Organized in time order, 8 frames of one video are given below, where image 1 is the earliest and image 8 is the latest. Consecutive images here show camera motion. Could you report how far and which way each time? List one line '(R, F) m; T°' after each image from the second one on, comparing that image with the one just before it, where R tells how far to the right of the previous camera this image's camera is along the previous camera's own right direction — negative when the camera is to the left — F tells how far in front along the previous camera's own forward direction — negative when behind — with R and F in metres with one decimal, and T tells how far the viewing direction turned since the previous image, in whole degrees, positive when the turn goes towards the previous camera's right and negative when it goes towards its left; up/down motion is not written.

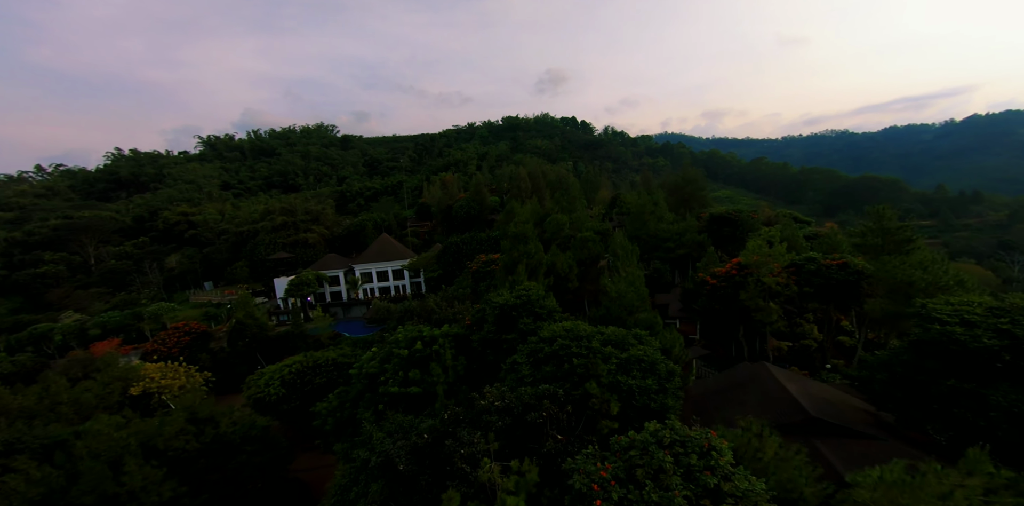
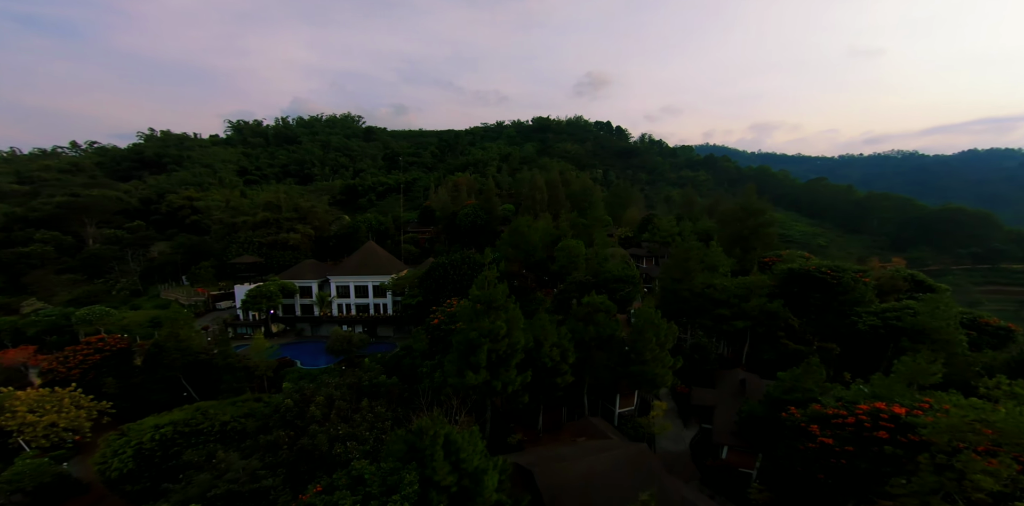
(+2.1, +8.2) m; -4°
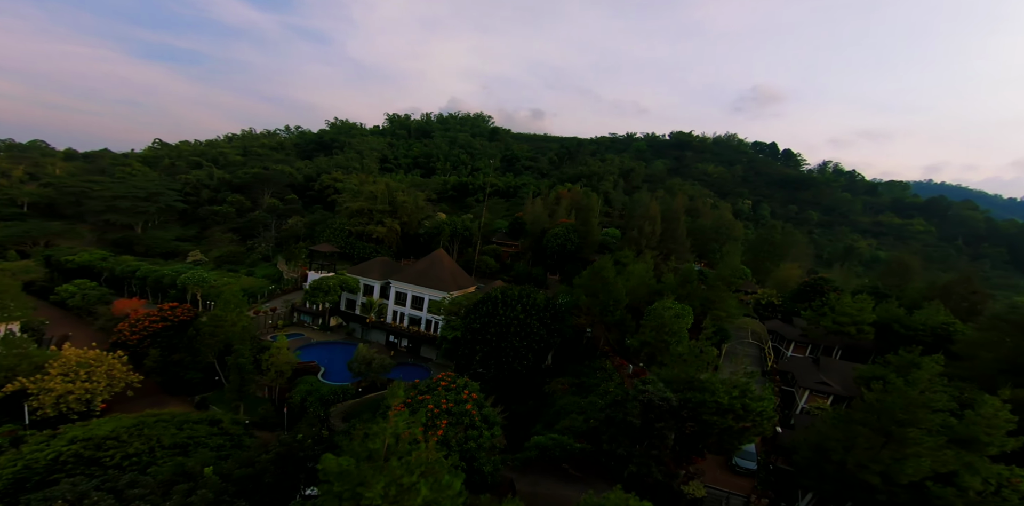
(+2.8, +7.9) m; -18°
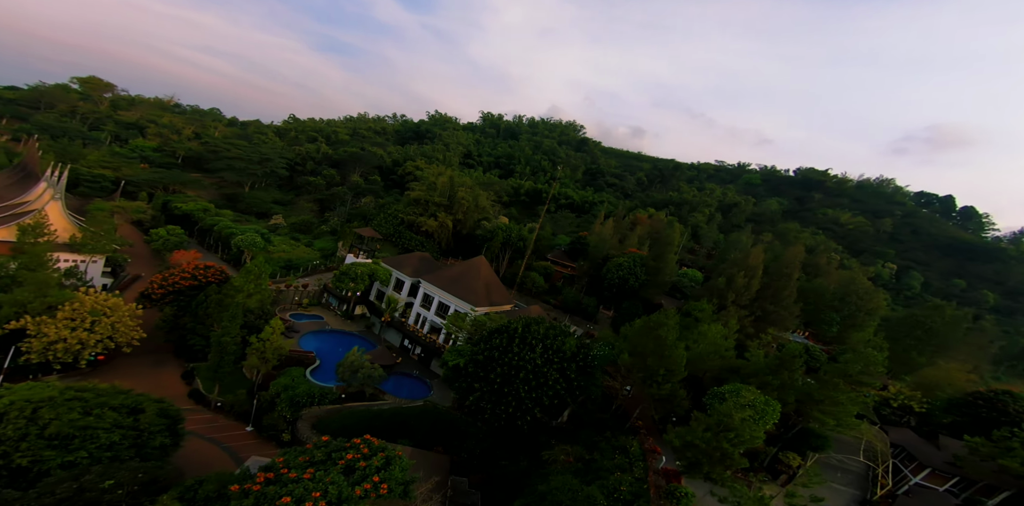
(+1.7, +4.9) m; -10°
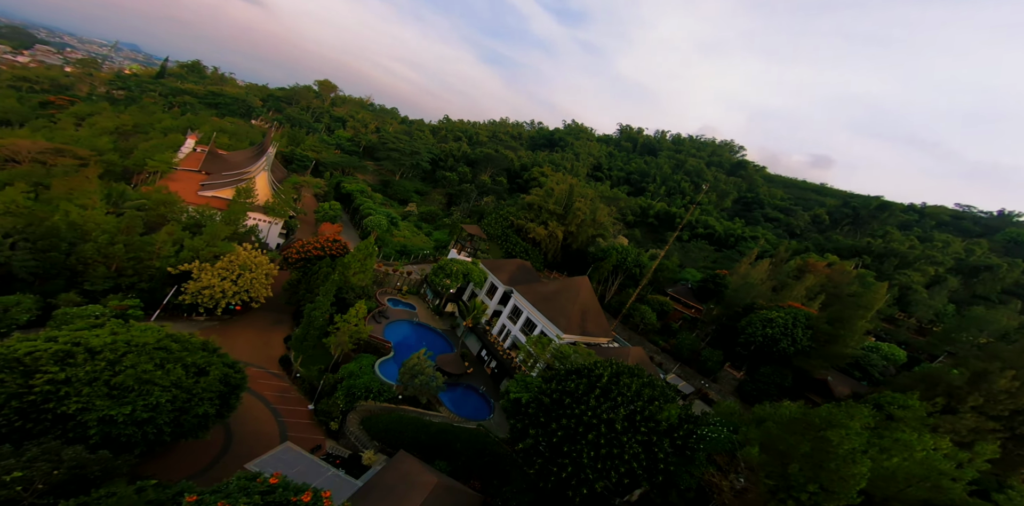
(+1.0, +2.9) m; -16°
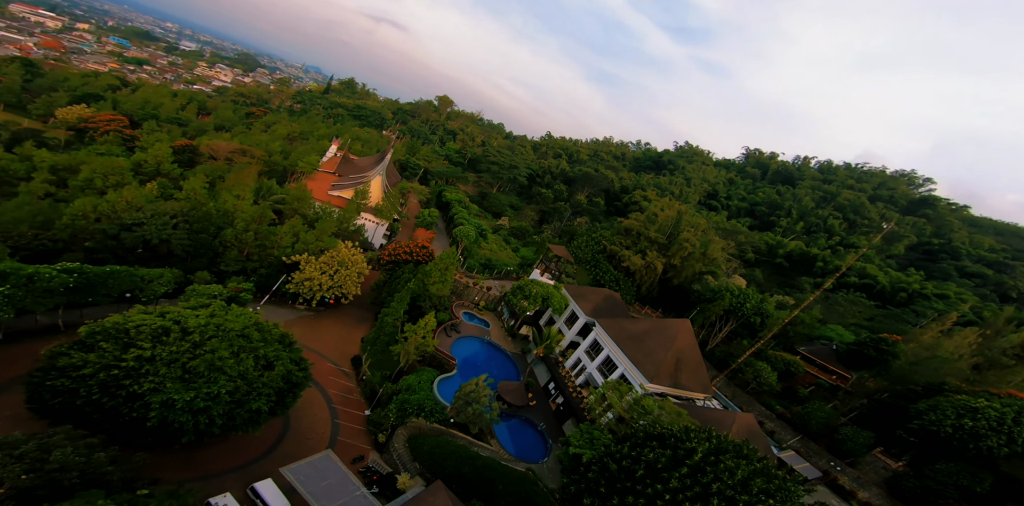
(+0.3, +1.9) m; -12°
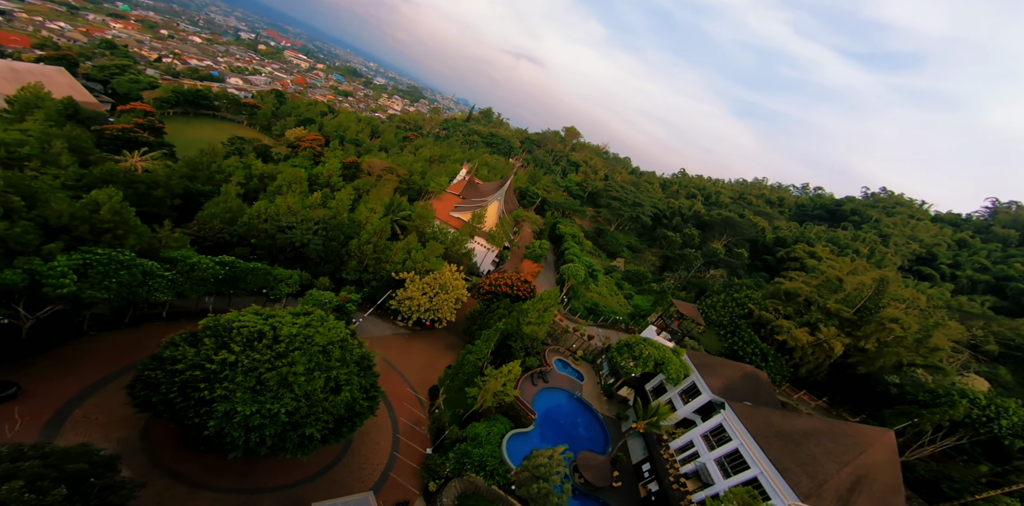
(-0.1, +3.9) m; -14°
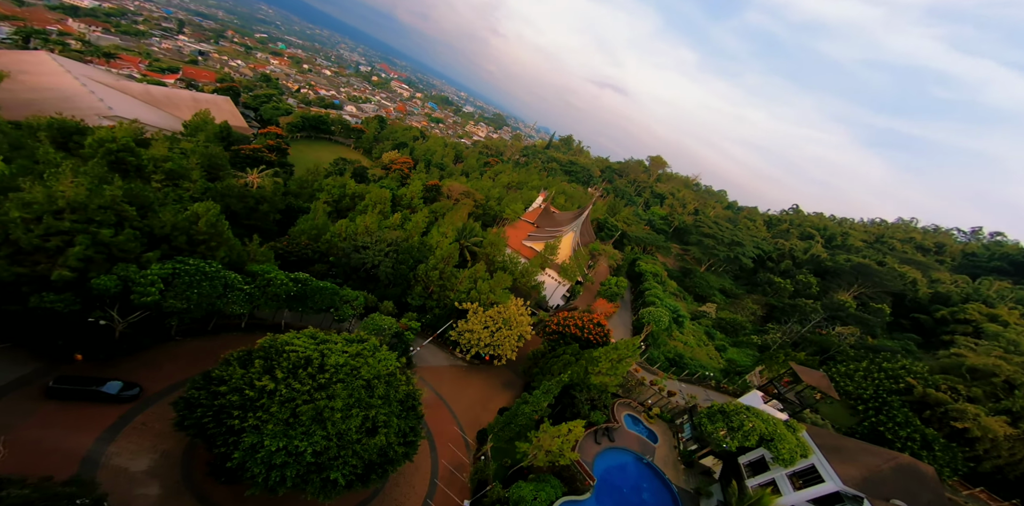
(+0.1, +3.6) m; -9°
